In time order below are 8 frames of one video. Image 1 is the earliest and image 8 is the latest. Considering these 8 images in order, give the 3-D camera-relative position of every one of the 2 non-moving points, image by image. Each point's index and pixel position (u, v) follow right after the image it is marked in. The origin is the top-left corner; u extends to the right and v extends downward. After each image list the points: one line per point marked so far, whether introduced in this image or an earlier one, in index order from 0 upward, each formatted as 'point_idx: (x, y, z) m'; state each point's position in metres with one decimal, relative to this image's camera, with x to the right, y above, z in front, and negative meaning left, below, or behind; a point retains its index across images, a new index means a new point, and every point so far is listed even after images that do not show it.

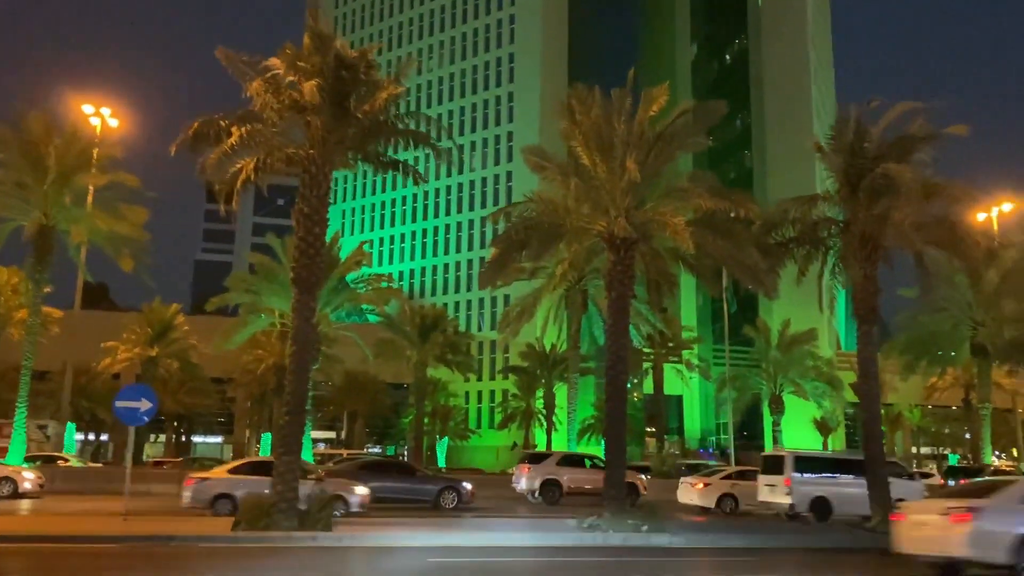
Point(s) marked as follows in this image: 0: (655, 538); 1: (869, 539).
0: (+3.0, -5.2, +17.9) m
1: (+7.8, -5.5, +19.0) m
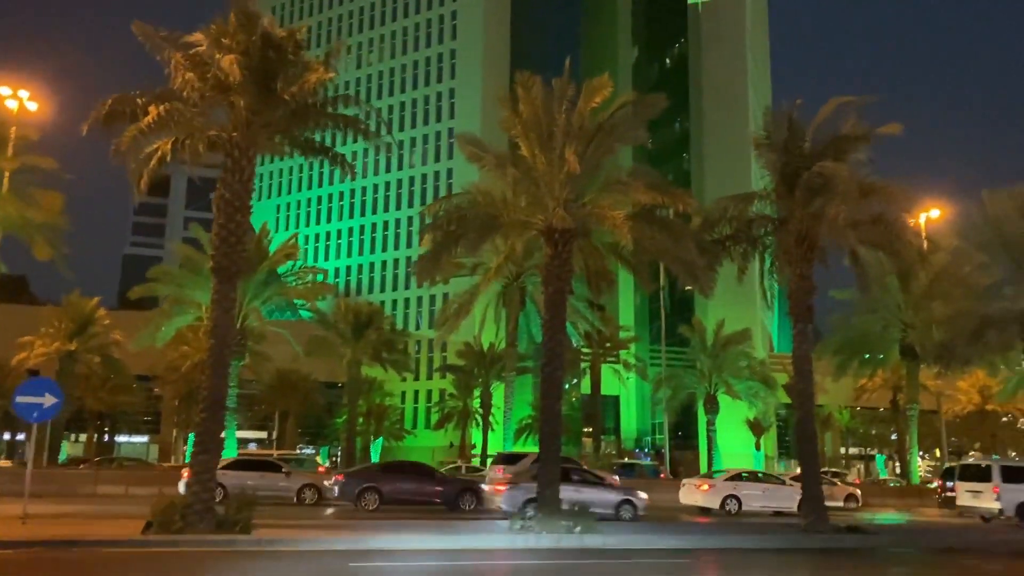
0: (+1.5, -5.1, +17.4) m
1: (+6.3, -5.5, +18.8) m
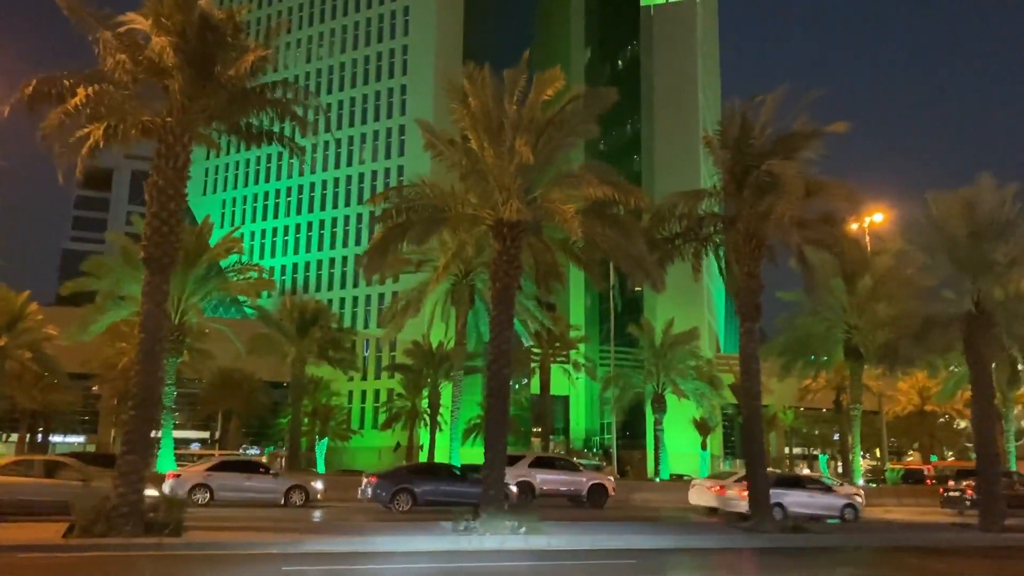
0: (+0.4, -5.0, +17.1) m
1: (+5.0, -5.4, +18.7) m
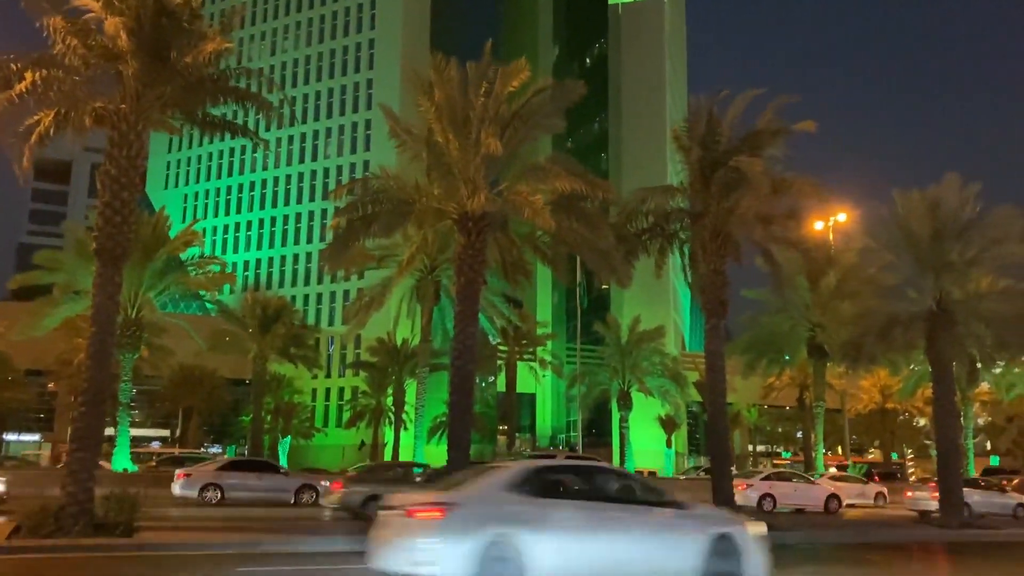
0: (-0.3, -4.9, +16.8) m
1: (+4.3, -5.3, +18.6) m
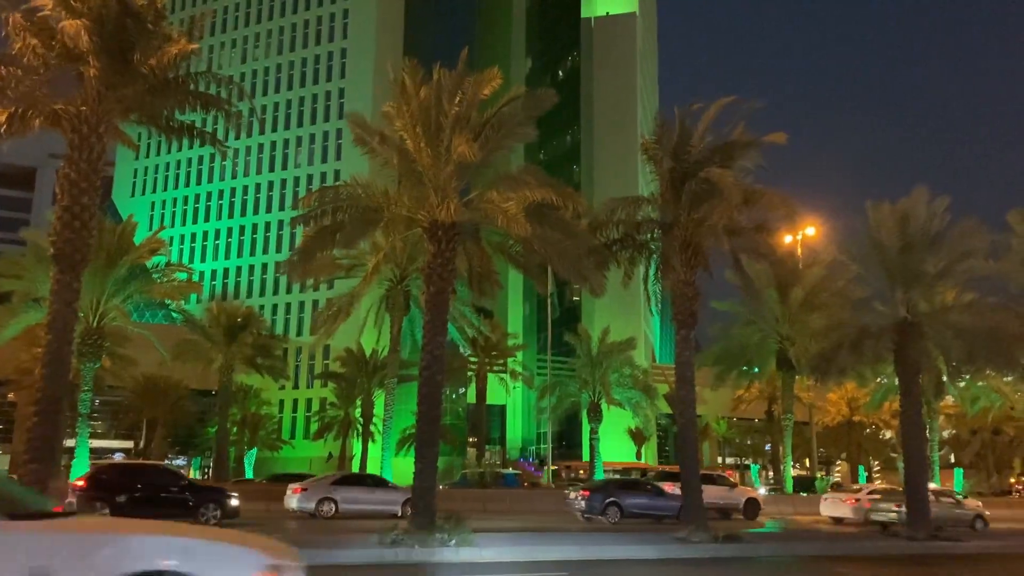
0: (-0.9, -5.0, +16.5) m
1: (+3.6, -5.6, +18.5) m
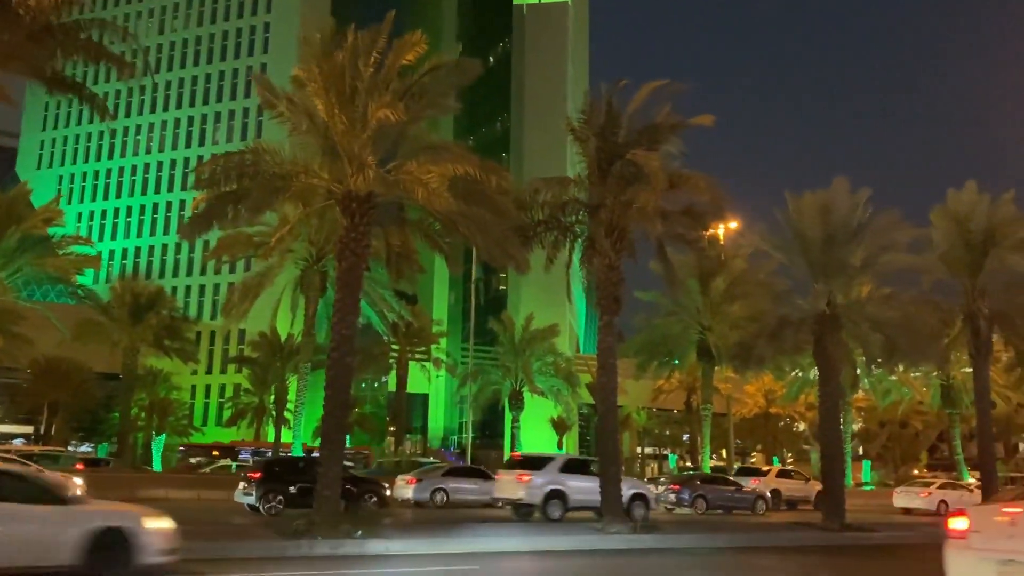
0: (-2.5, -4.6, +15.6) m
1: (+1.7, -5.2, +17.9) m
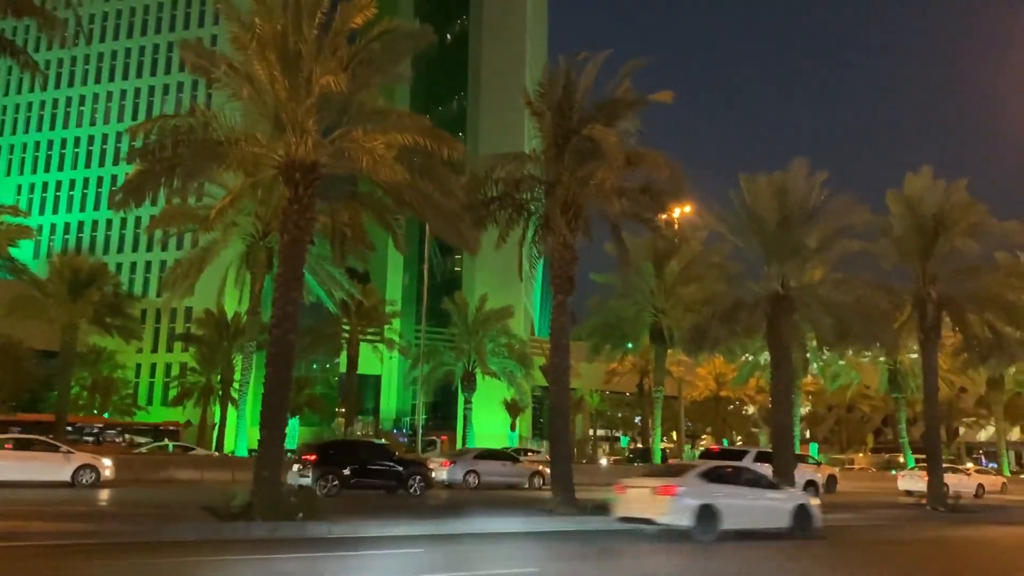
0: (-3.5, -4.2, +15.0) m
1: (+0.7, -4.8, +17.6) m
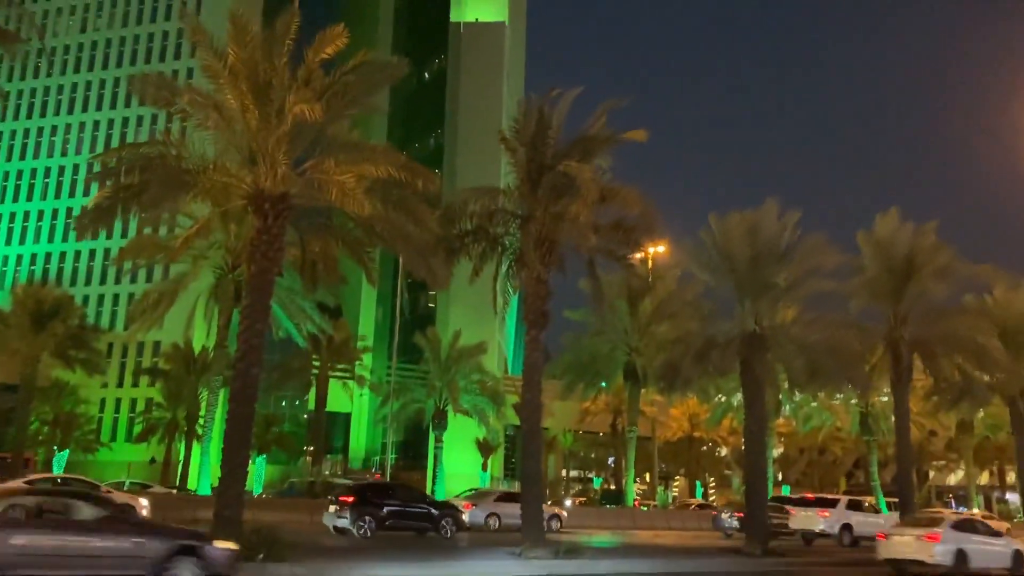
0: (-4.0, -4.7, +14.5) m
1: (+0.1, -5.5, +17.1) m
